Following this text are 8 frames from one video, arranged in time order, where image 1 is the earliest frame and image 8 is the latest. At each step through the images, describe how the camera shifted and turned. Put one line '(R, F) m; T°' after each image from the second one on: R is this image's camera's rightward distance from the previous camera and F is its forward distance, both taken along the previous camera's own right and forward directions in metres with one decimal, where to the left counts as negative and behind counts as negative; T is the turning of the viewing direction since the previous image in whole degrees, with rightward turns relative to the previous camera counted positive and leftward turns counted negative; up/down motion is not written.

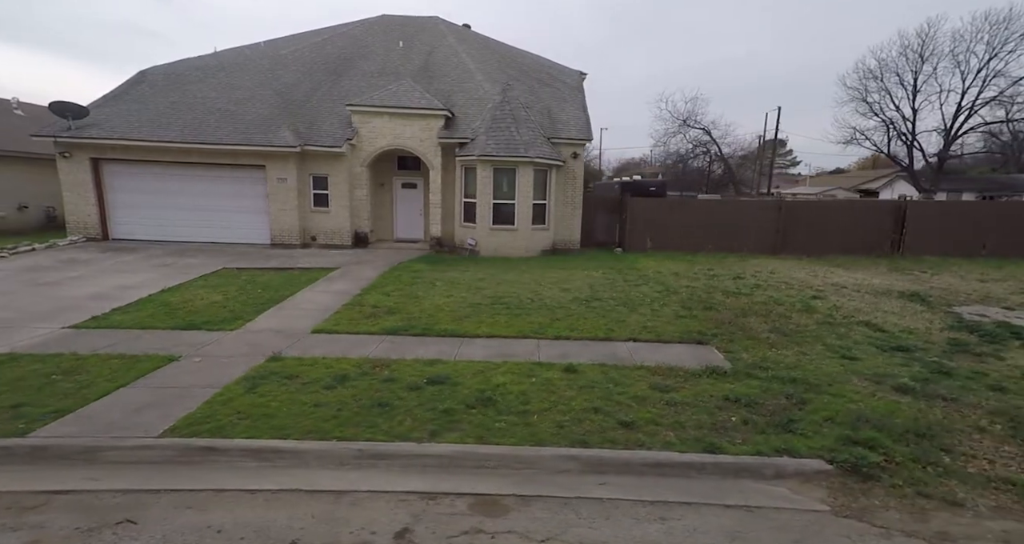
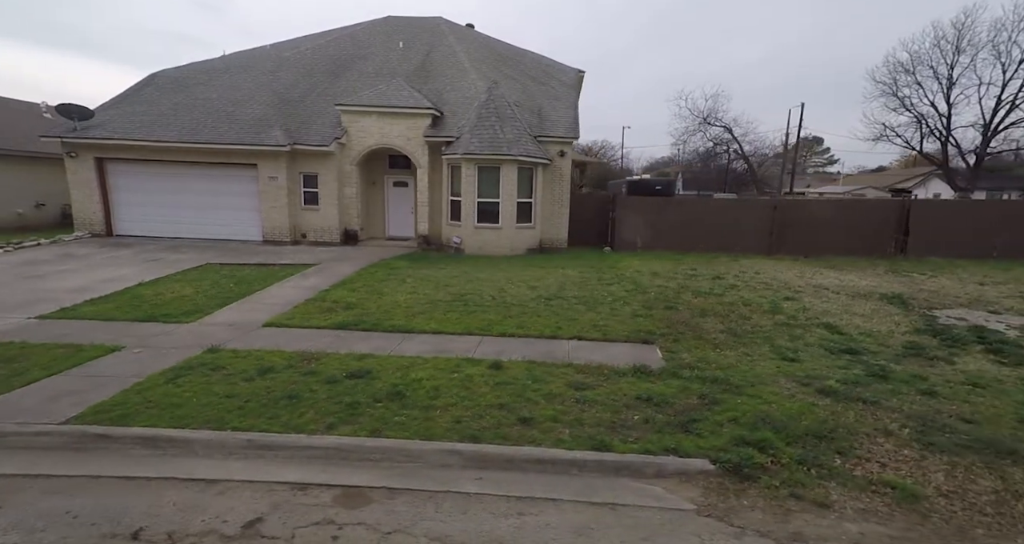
(+1.0, 0.0) m; -2°
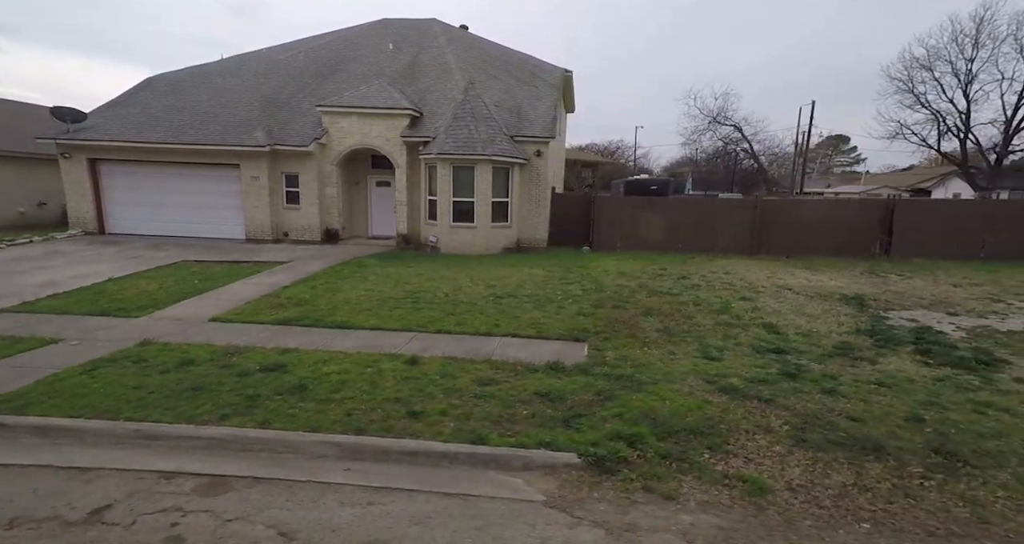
(+1.0, -0.1) m; -1°
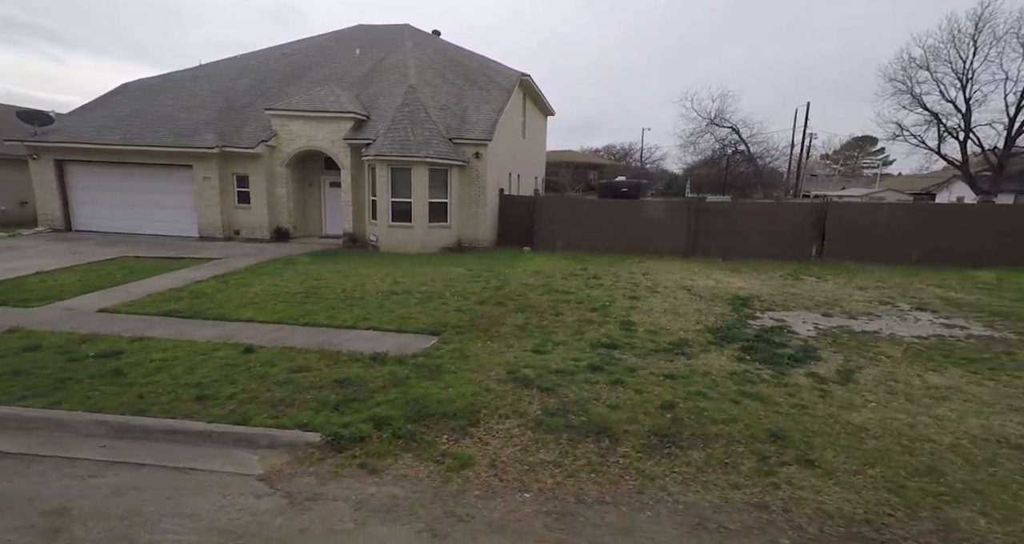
(+2.0, -0.3) m; -1°
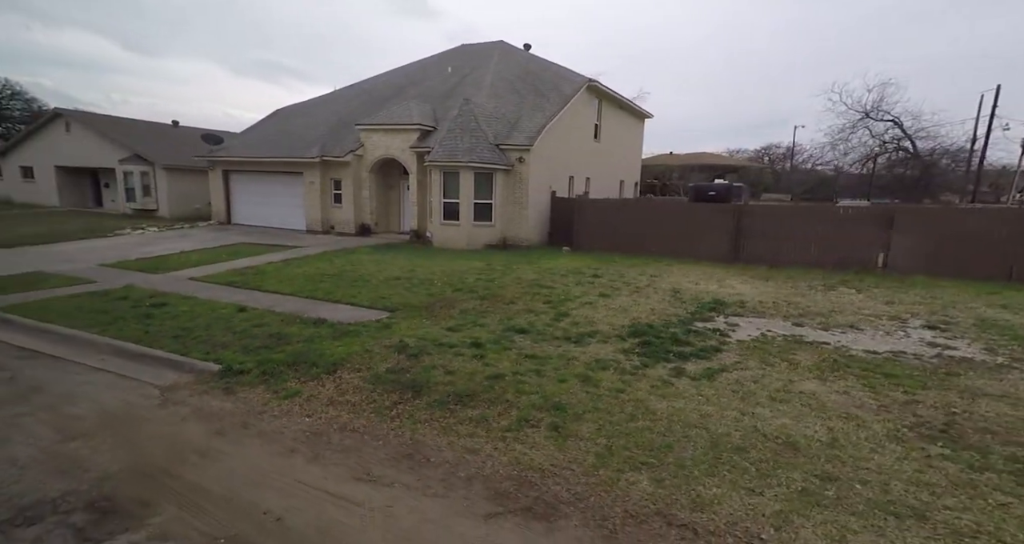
(+2.9, -0.4) m; -15°
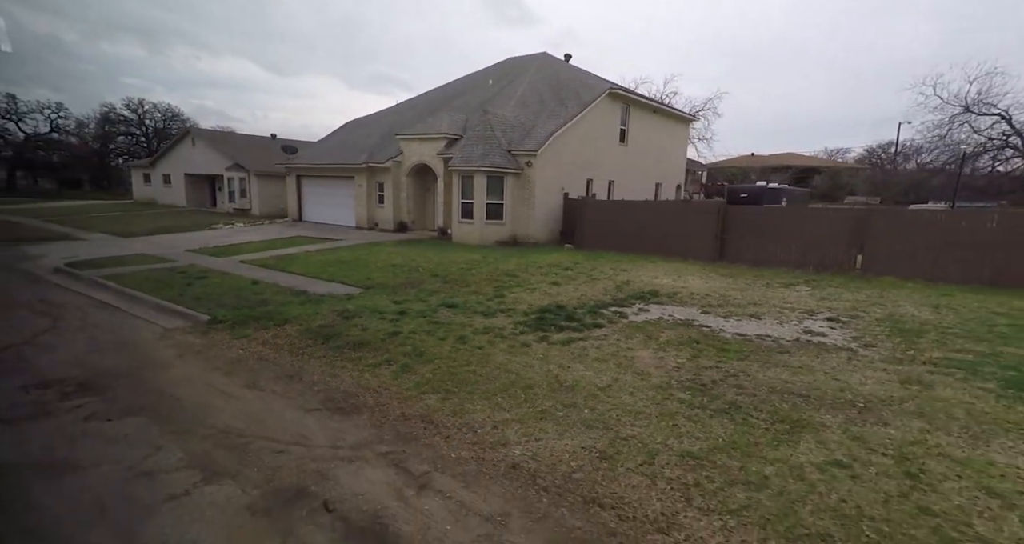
(+2.4, -1.2) m; -9°
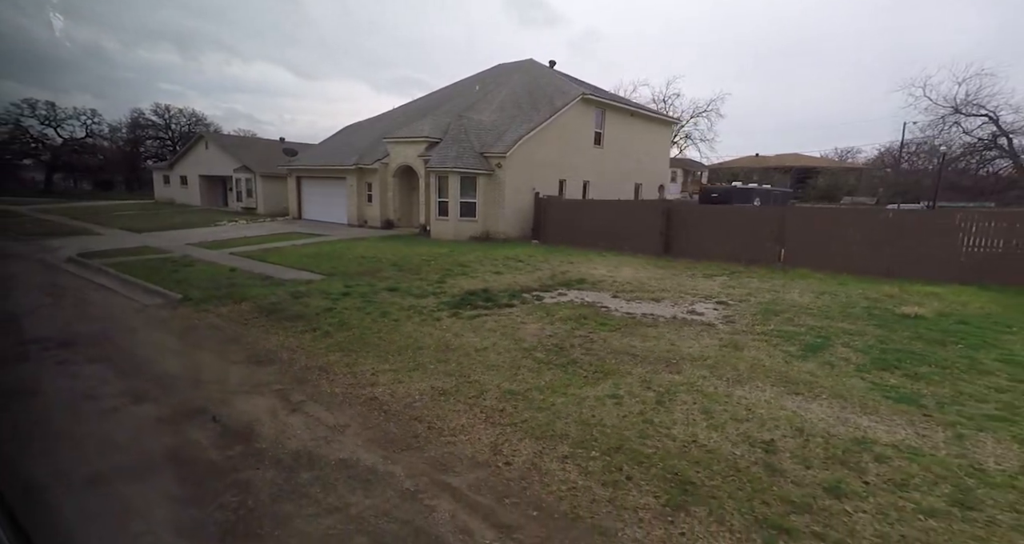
(+1.5, -1.1) m; -1°
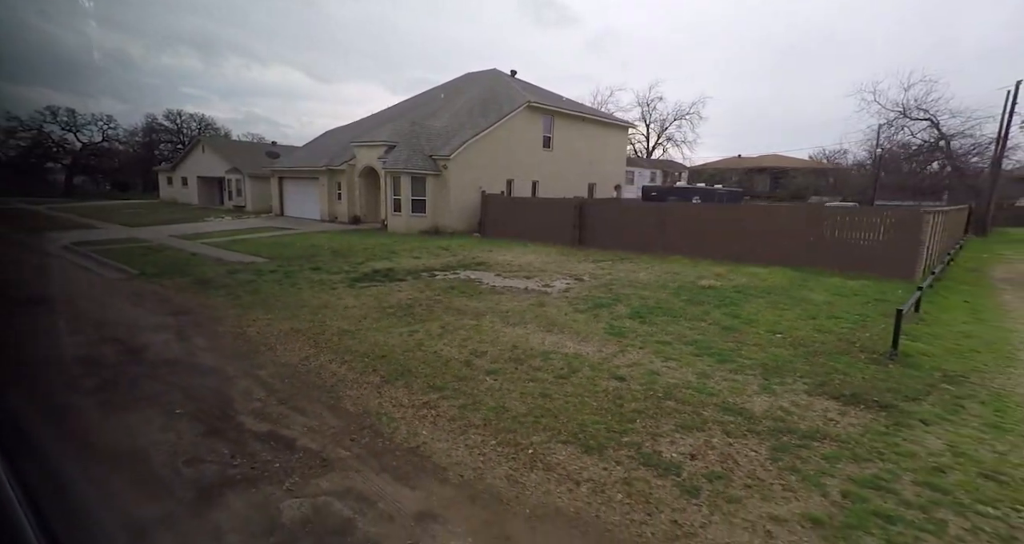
(+2.1, -1.7) m; 0°
